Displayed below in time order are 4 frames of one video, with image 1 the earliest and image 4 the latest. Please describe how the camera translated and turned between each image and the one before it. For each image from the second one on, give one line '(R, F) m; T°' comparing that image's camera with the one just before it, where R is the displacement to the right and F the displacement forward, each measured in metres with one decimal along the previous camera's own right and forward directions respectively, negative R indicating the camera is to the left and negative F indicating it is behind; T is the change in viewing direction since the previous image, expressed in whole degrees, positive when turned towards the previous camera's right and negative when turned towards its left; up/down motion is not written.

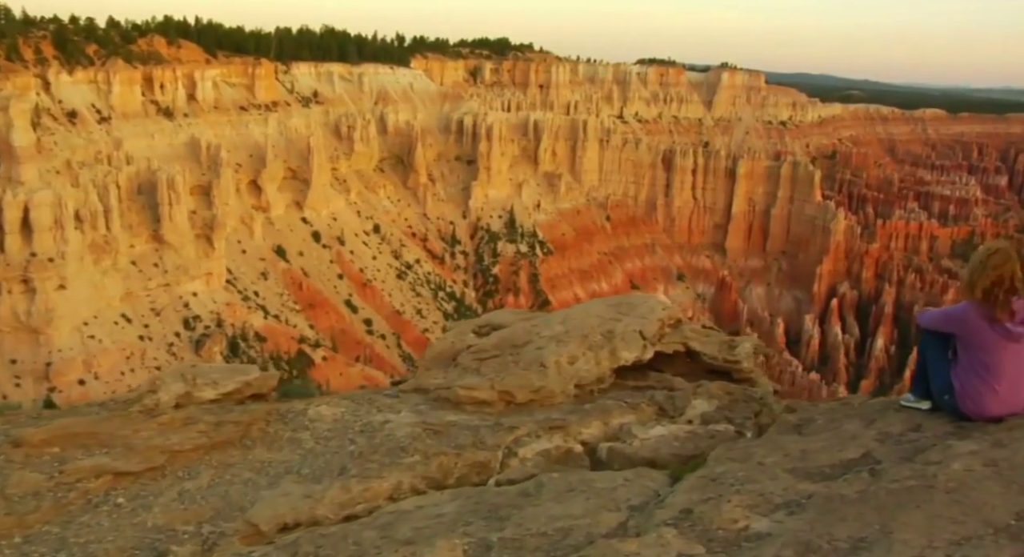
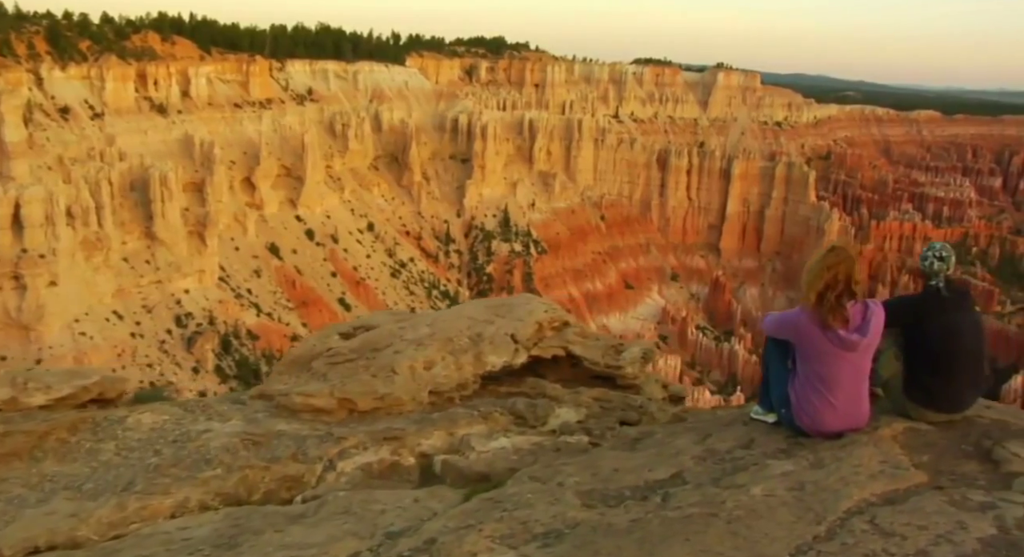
(+1.3, +0.5) m; 0°
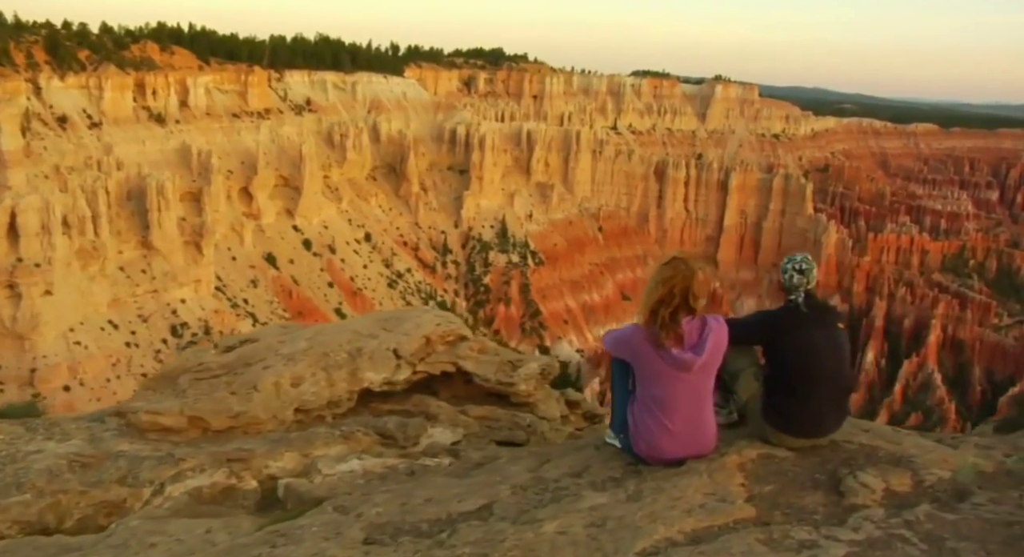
(+1.1, +0.4) m; 0°
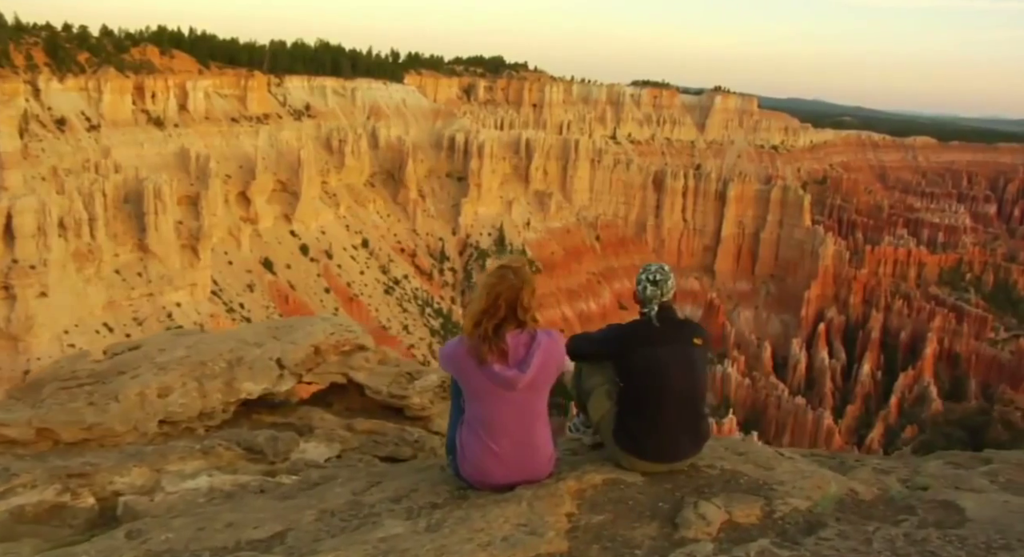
(+1.0, +0.3) m; 0°
